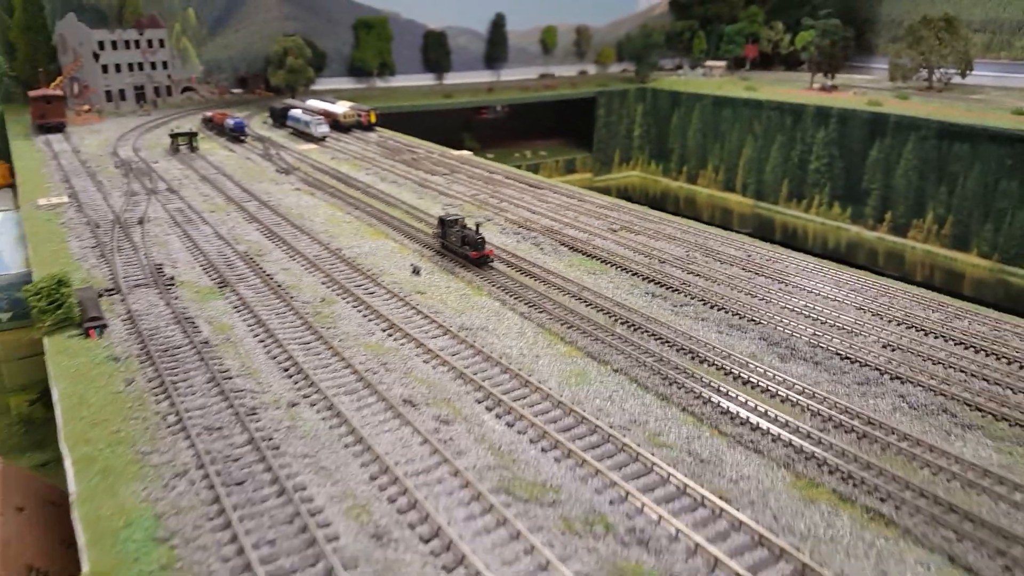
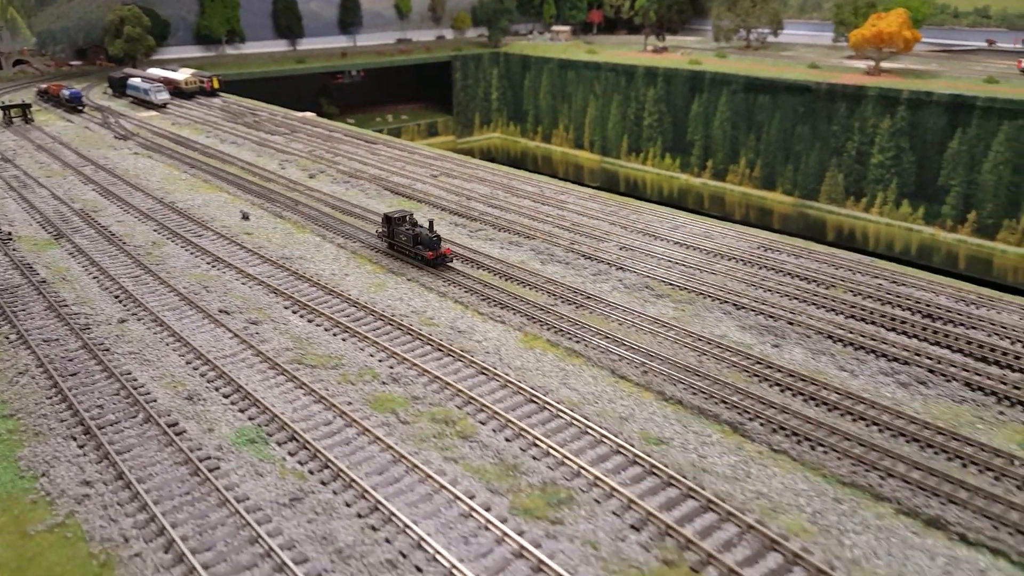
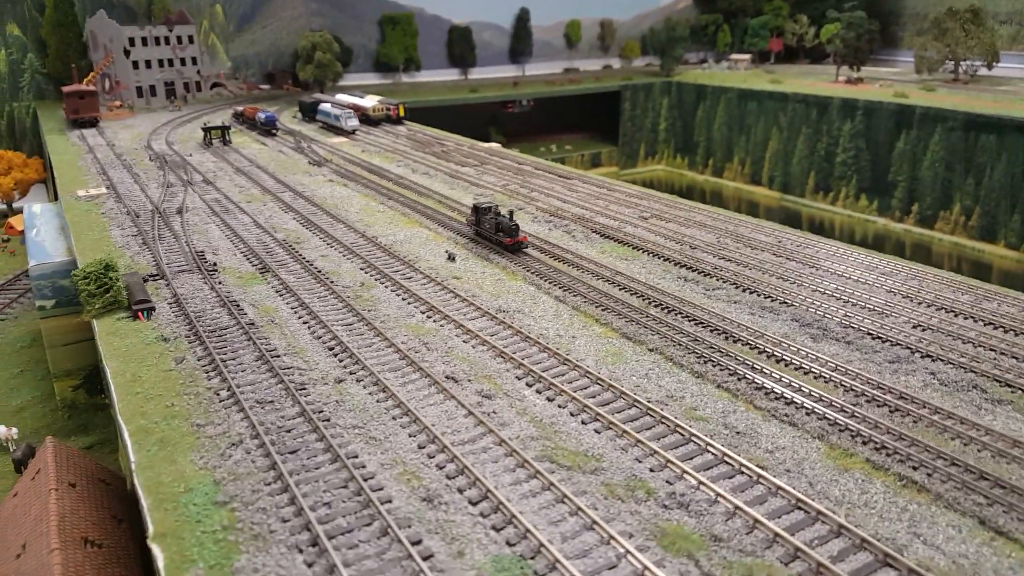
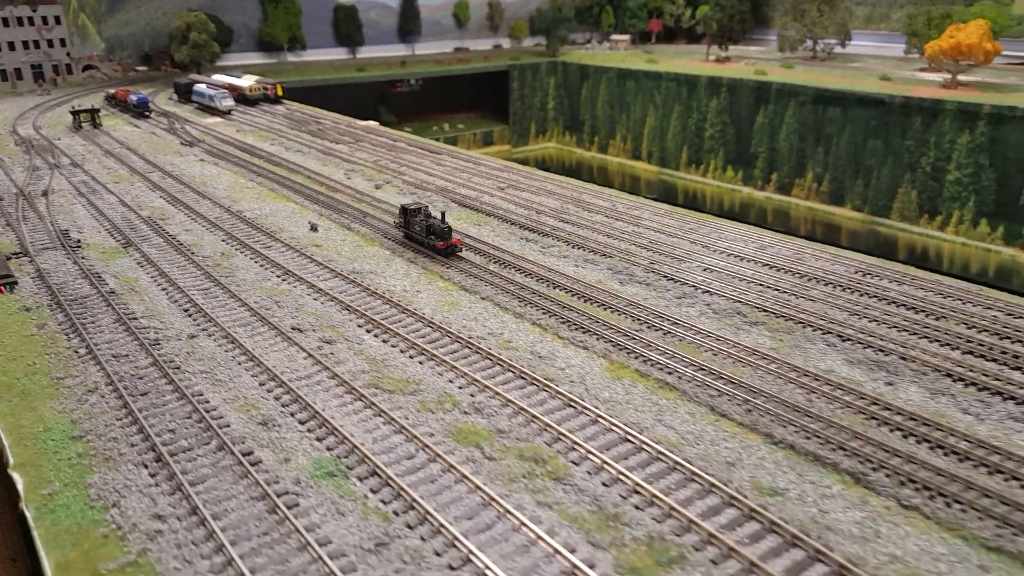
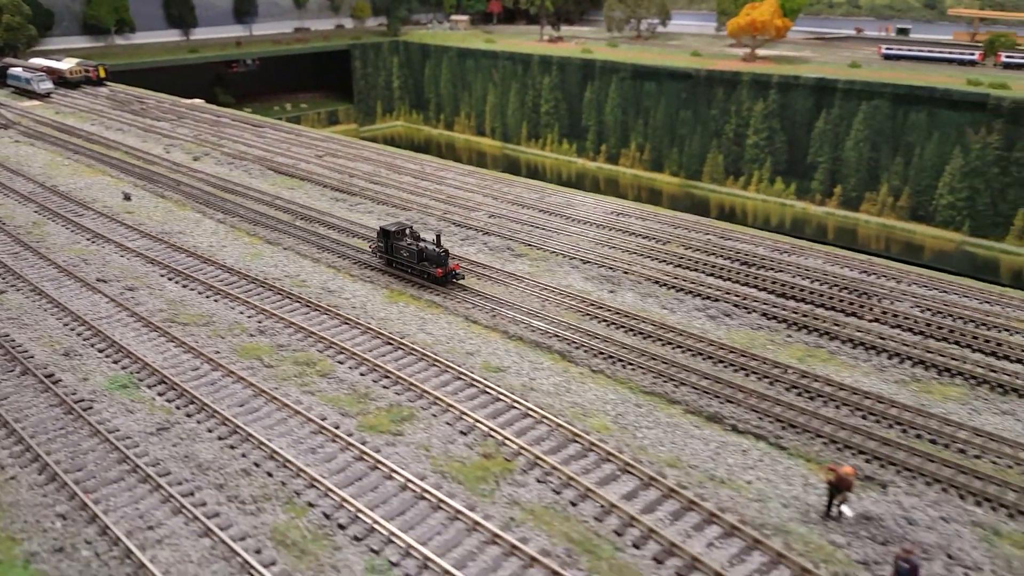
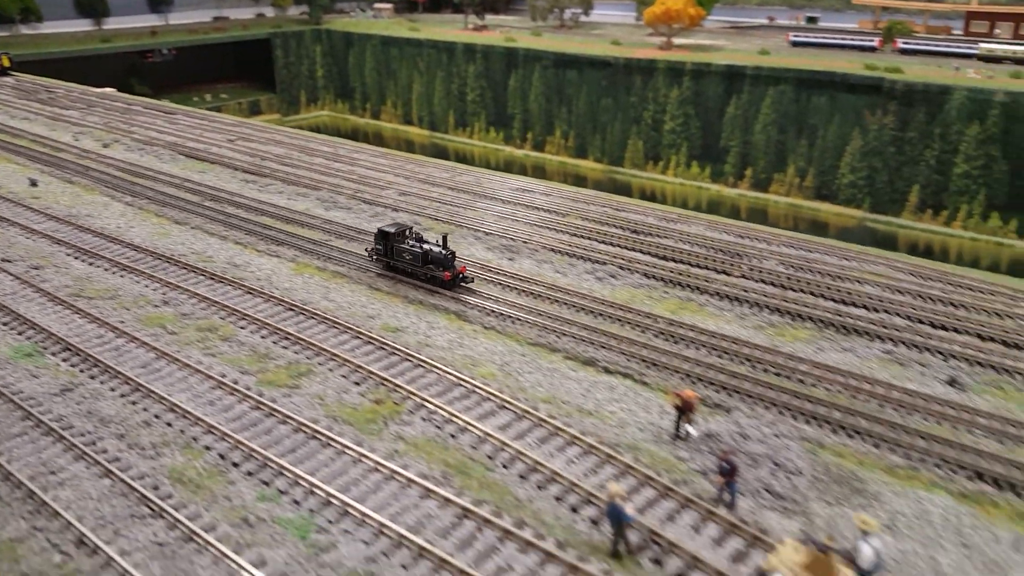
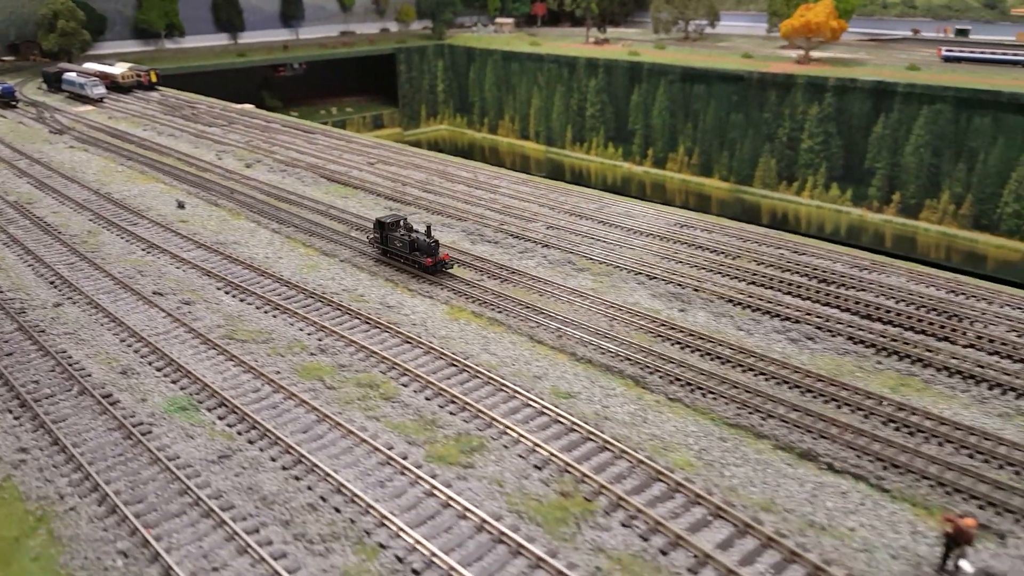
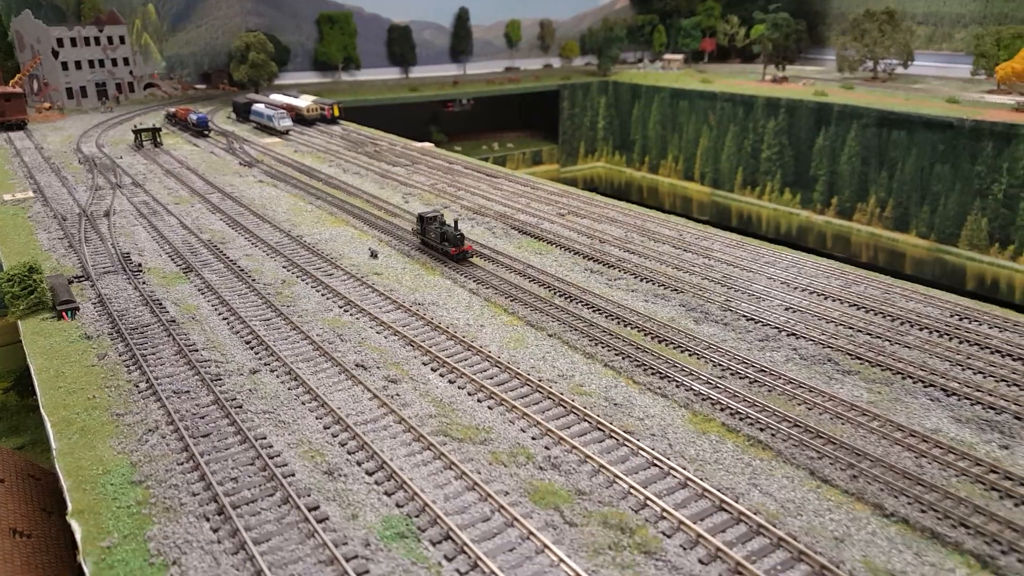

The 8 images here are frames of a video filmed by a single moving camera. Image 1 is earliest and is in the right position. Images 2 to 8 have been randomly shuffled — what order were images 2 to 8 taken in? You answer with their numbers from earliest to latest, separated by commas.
3, 8, 4, 2, 7, 5, 6
